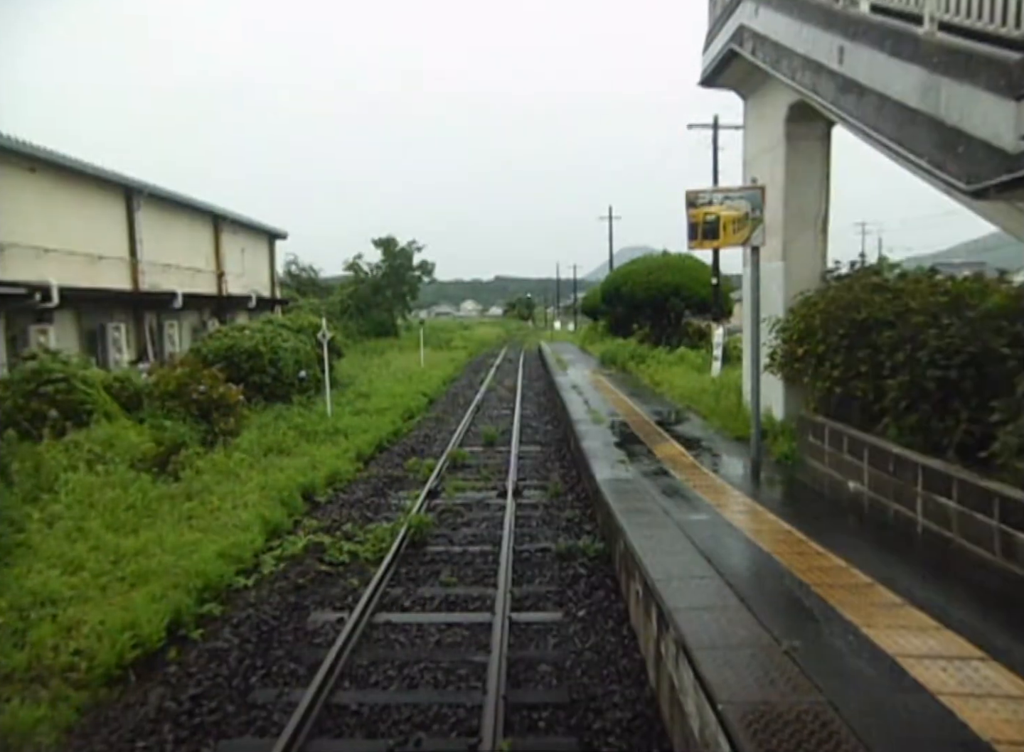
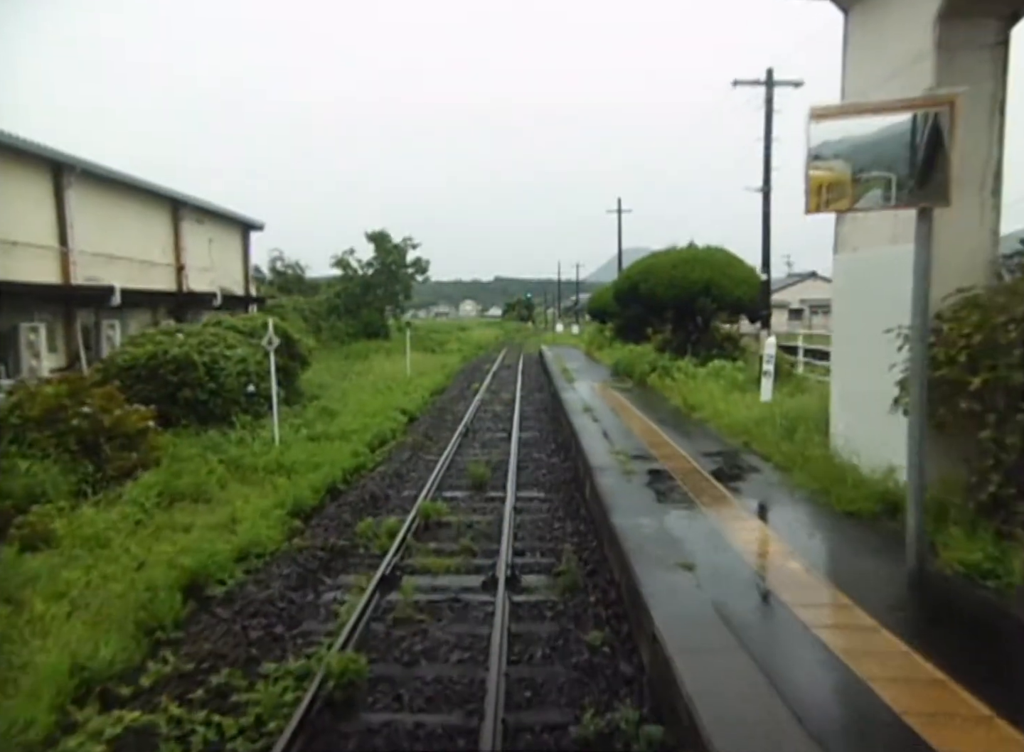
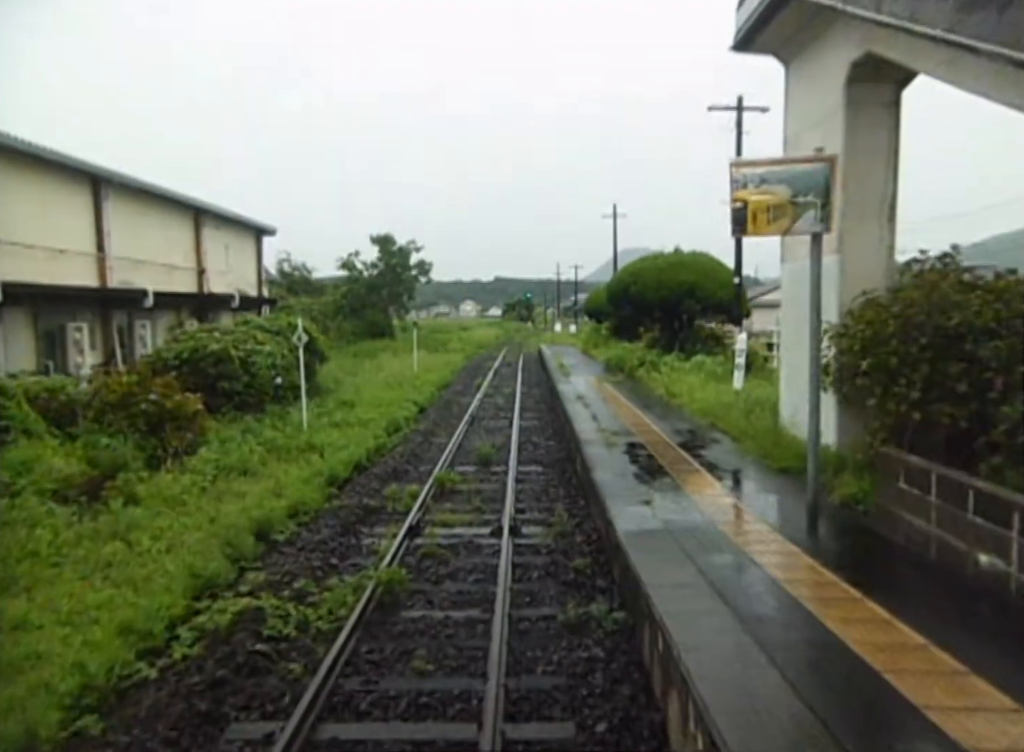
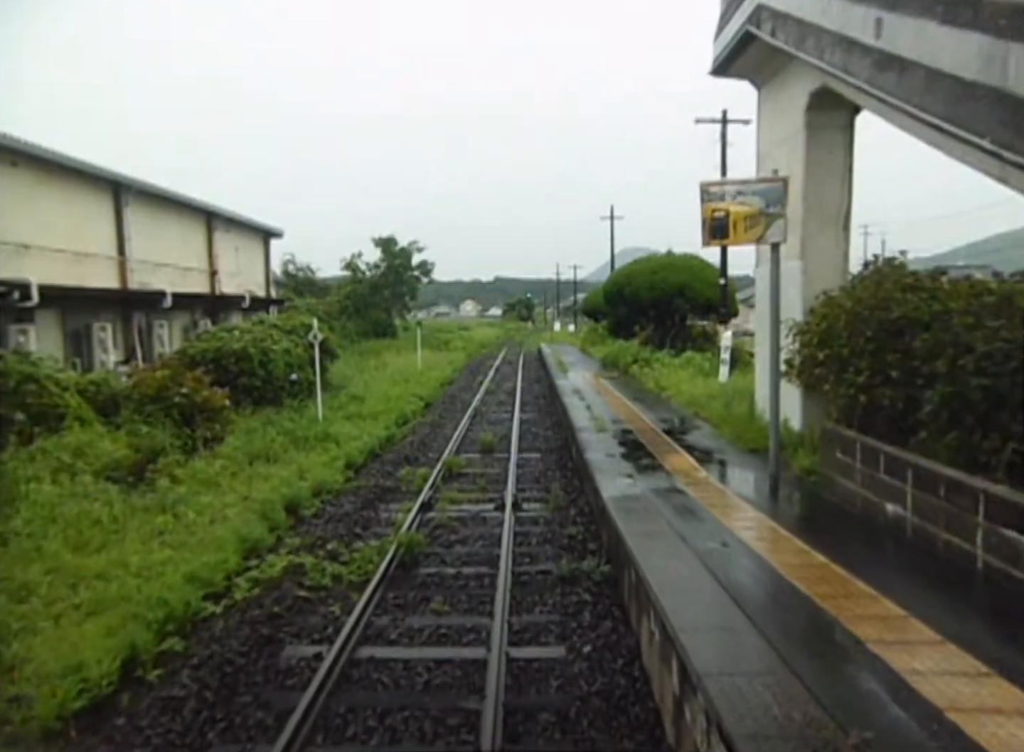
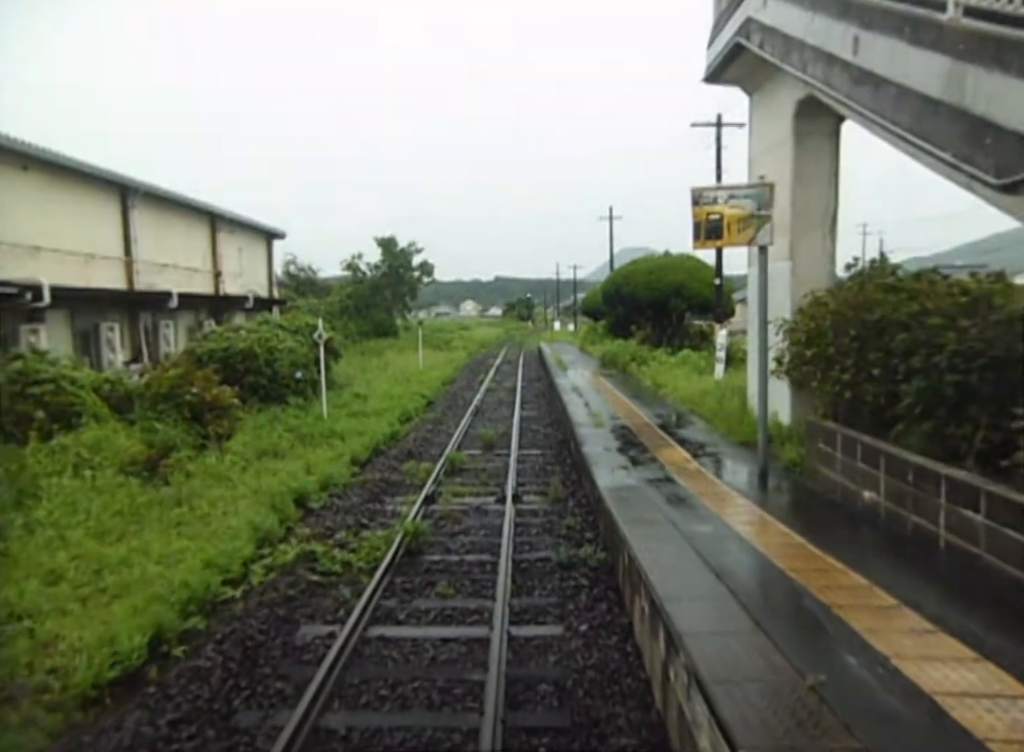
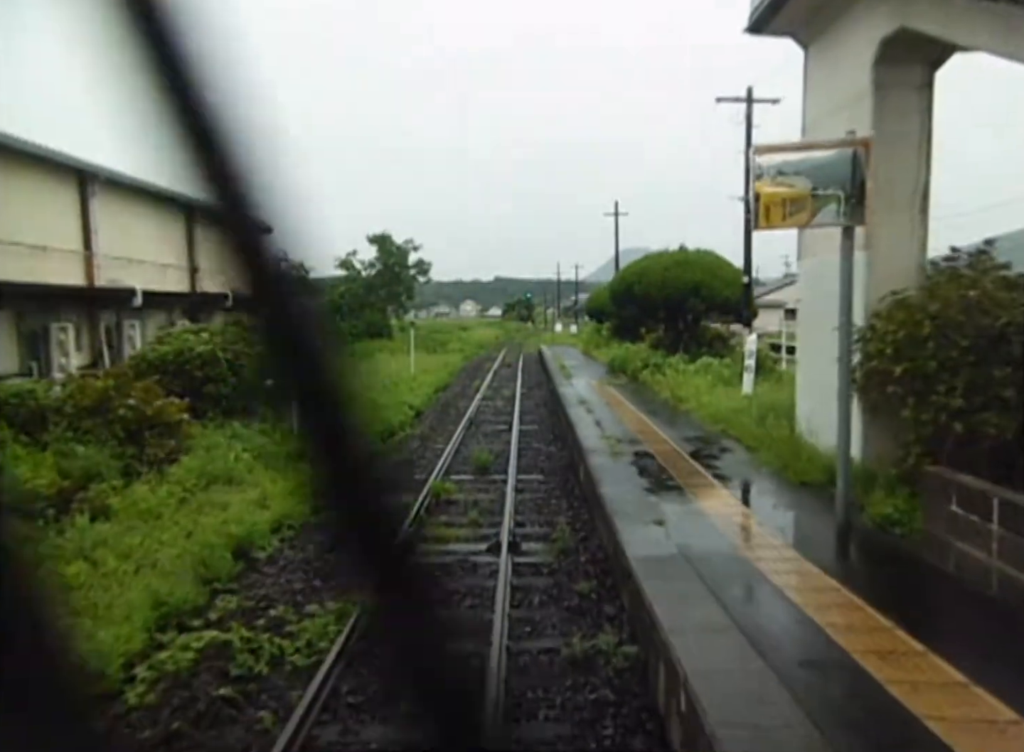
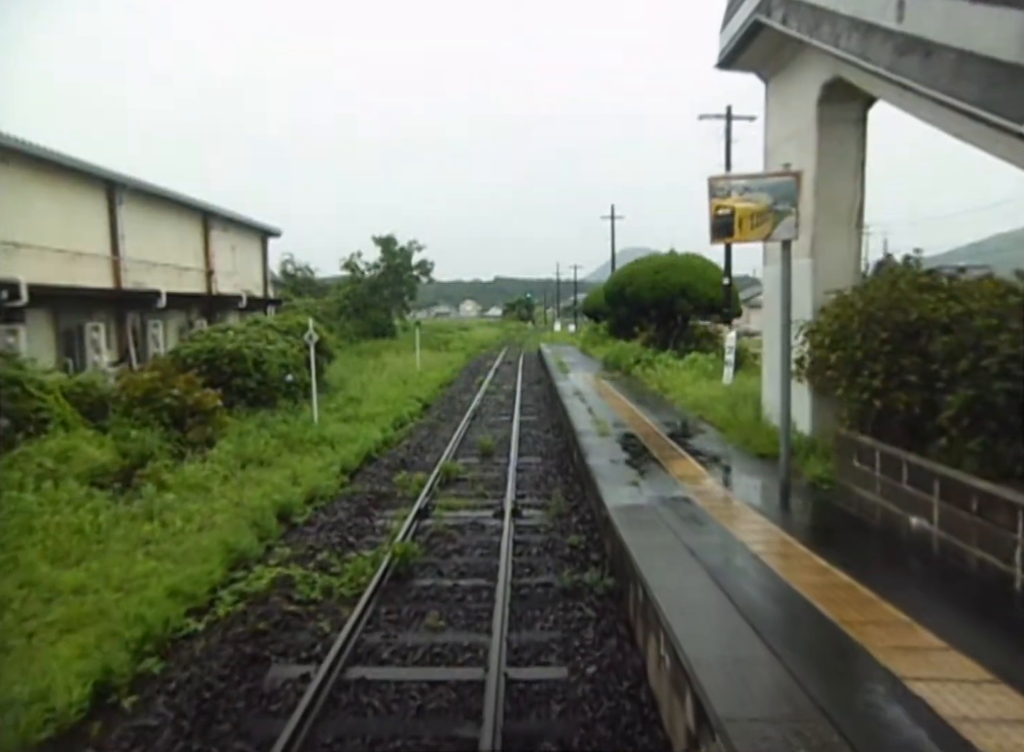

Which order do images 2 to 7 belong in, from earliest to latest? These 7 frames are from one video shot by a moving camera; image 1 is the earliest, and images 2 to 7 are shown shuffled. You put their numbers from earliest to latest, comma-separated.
5, 4, 7, 3, 6, 2
